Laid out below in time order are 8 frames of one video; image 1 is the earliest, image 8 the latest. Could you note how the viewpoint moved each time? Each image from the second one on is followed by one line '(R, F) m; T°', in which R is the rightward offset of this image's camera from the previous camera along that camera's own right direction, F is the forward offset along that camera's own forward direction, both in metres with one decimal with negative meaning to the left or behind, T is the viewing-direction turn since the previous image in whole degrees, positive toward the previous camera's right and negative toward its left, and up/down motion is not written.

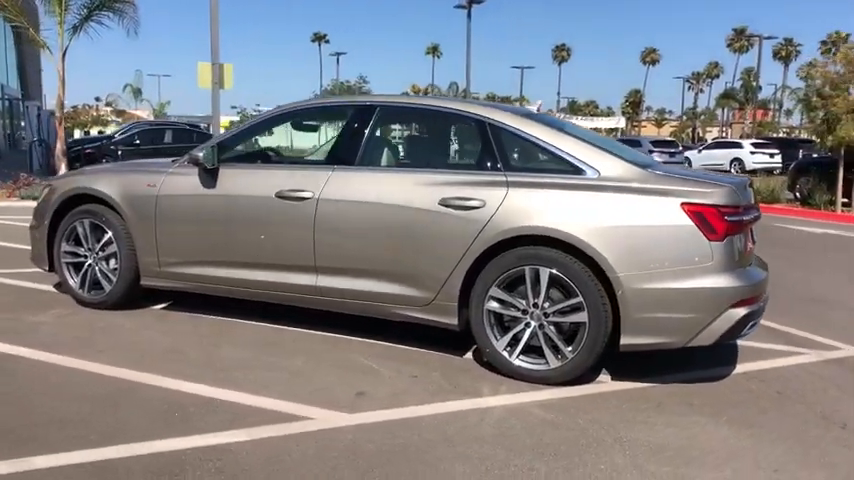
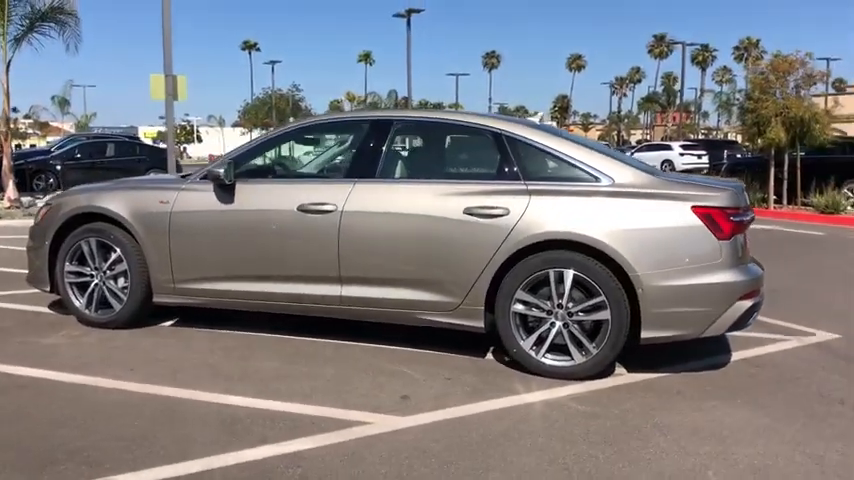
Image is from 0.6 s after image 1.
(-0.7, -0.2) m; +6°
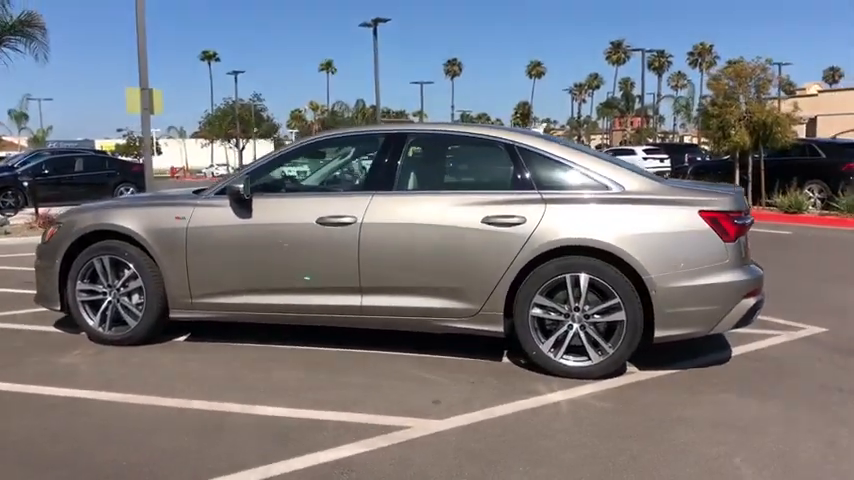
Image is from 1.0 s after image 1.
(-0.4, -0.2) m; +3°
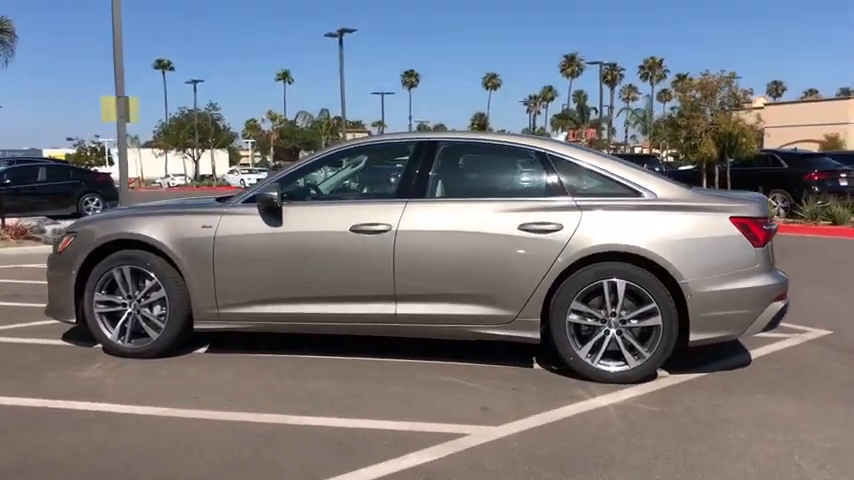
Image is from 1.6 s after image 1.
(-0.7, 0.0) m; +4°
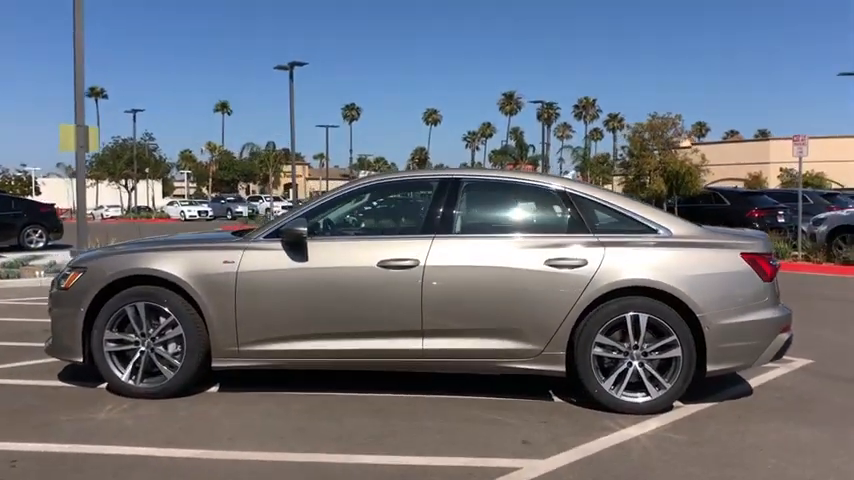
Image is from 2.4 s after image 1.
(-0.8, 0.0) m; +6°
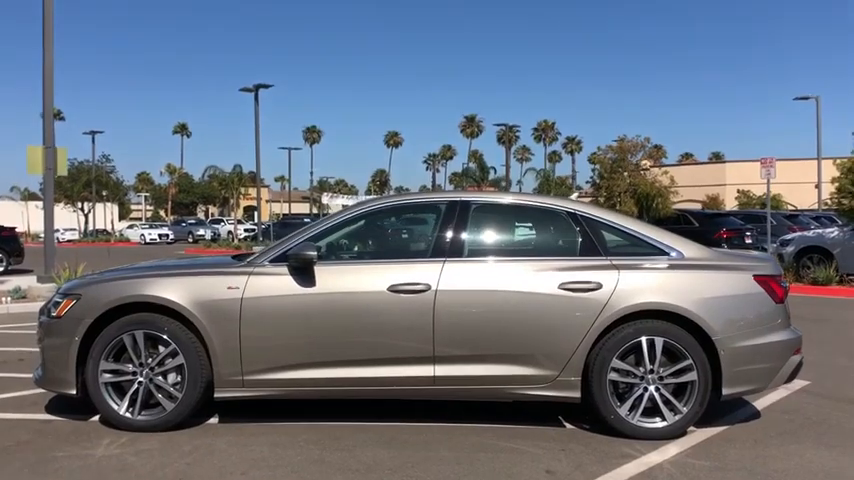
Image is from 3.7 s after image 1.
(-0.4, +0.1) m; +4°
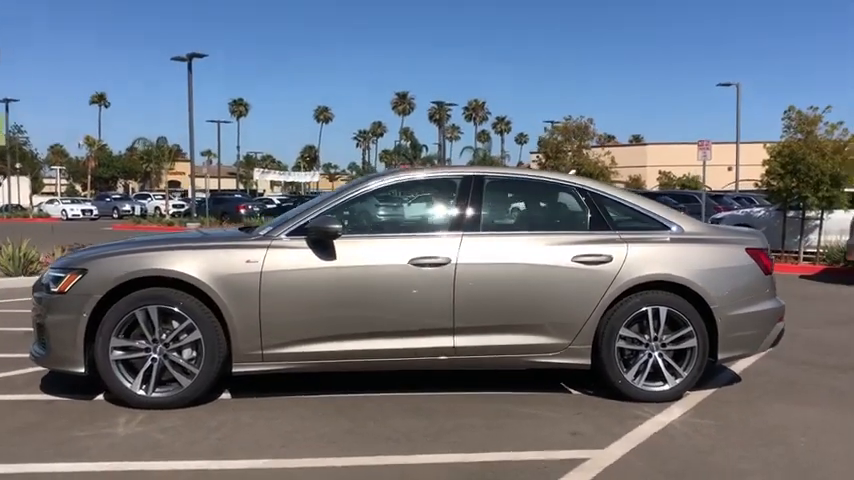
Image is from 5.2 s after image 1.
(-0.8, 0.0) m; +7°
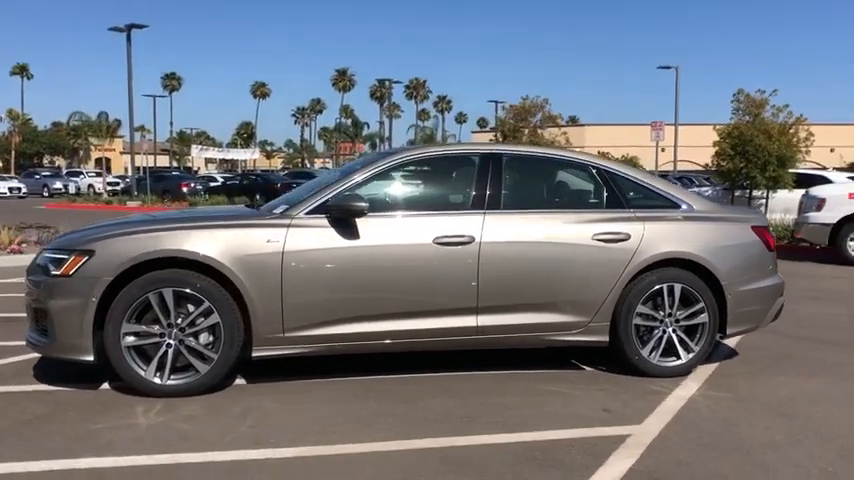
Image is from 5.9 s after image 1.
(-0.7, +0.1) m; +6°
